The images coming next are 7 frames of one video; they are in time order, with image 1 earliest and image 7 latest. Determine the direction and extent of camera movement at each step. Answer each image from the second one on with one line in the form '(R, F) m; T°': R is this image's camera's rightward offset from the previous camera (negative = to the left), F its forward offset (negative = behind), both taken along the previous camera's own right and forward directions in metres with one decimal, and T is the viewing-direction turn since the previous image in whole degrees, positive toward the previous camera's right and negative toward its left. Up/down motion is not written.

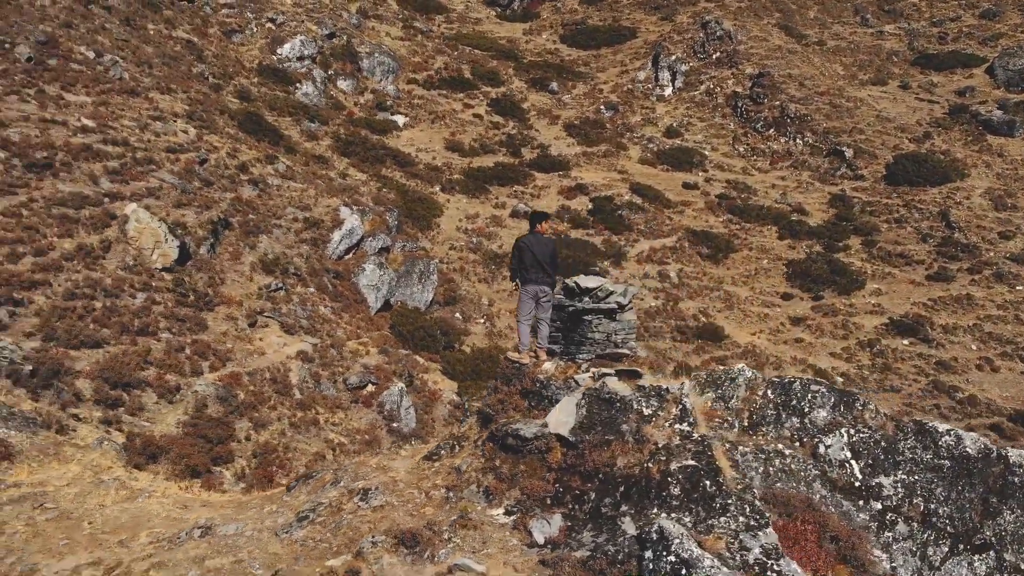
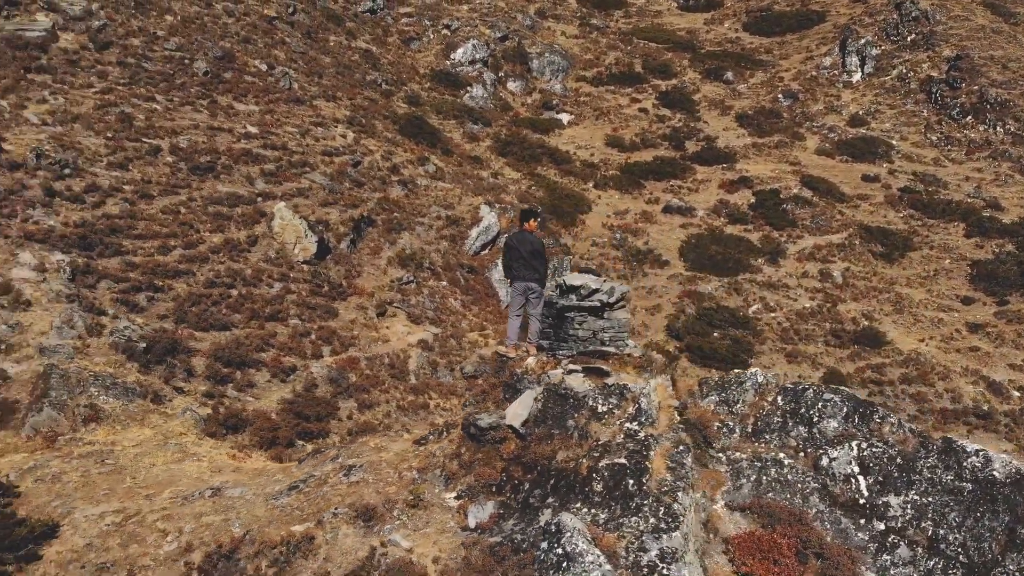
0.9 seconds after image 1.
(+3.1, 0.0) m; -15°
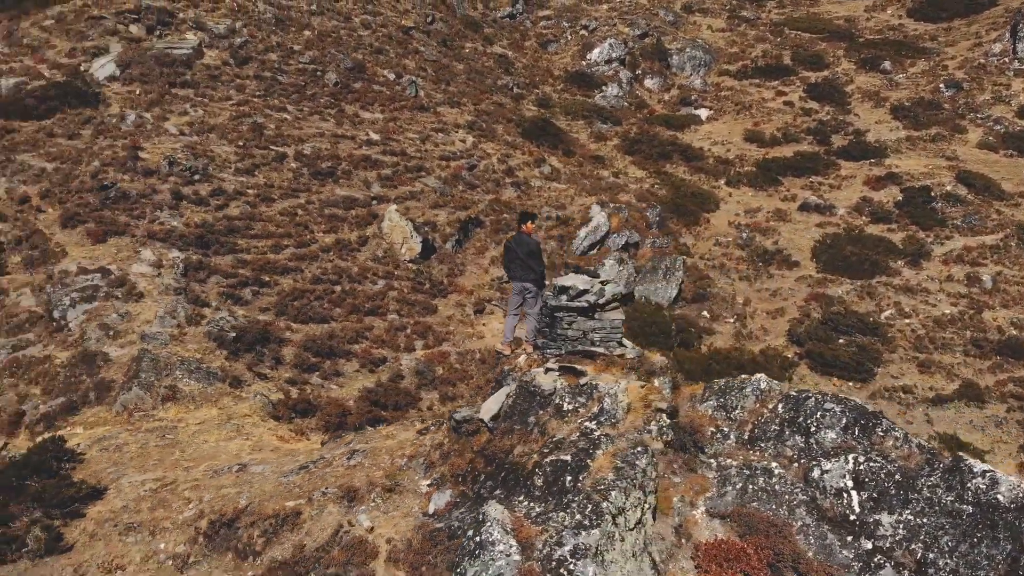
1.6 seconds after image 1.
(+2.6, -0.1) m; -12°
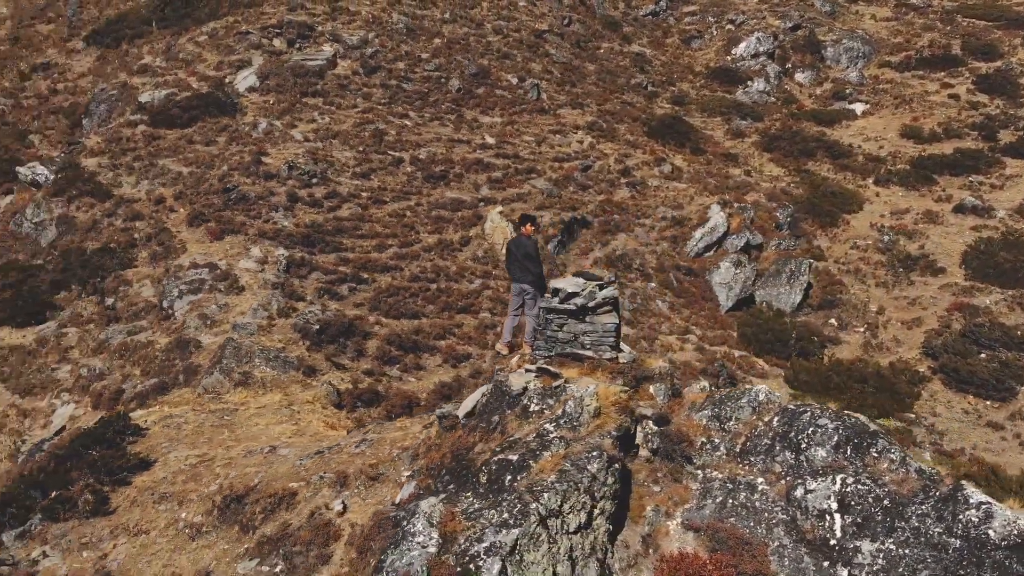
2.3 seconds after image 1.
(+2.6, +0.1) m; -12°
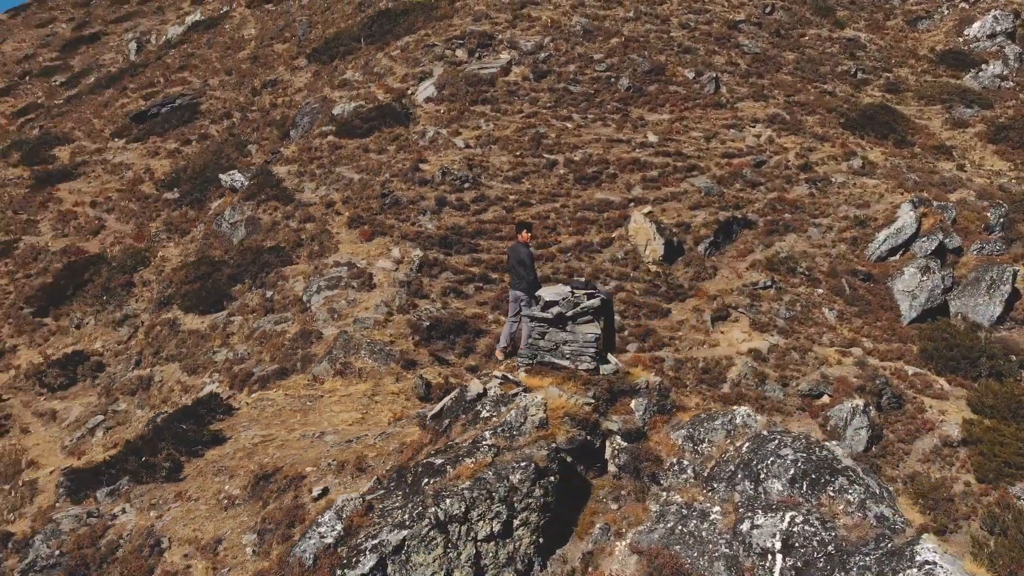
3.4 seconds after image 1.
(+3.8, +0.5) m; -18°
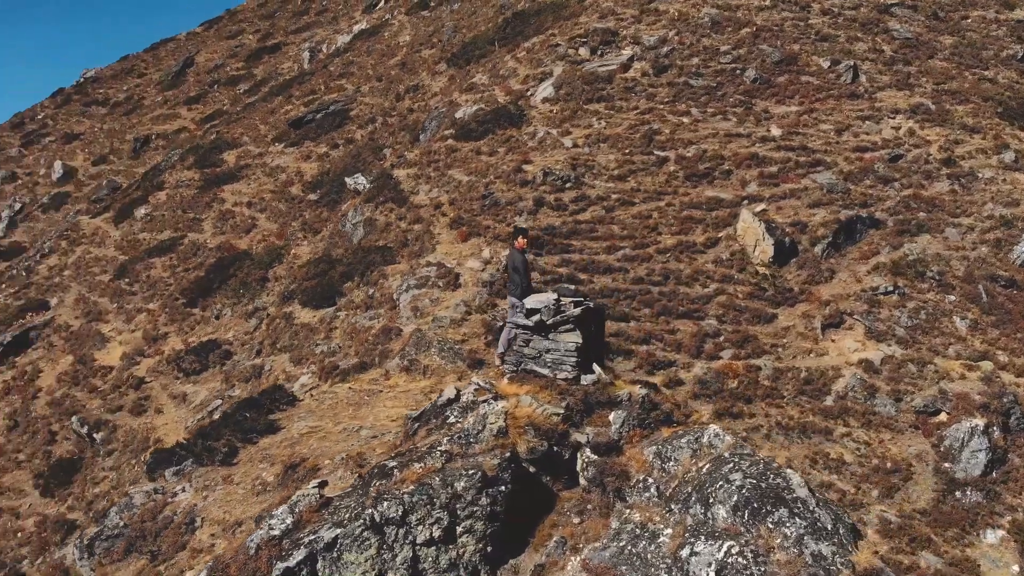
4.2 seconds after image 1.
(+2.7, +0.3) m; -13°
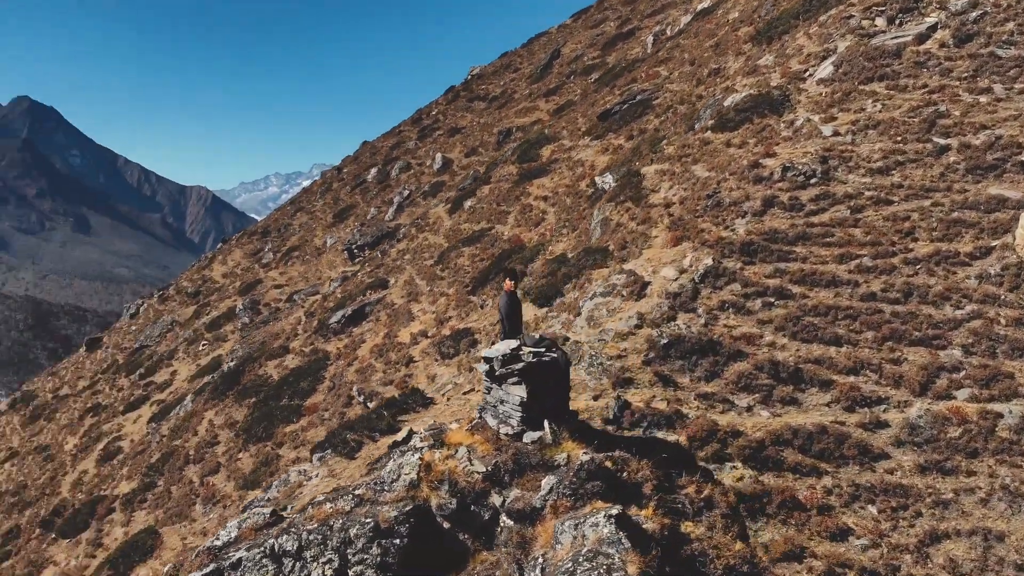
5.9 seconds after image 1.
(+5.7, +1.7) m; -28°
